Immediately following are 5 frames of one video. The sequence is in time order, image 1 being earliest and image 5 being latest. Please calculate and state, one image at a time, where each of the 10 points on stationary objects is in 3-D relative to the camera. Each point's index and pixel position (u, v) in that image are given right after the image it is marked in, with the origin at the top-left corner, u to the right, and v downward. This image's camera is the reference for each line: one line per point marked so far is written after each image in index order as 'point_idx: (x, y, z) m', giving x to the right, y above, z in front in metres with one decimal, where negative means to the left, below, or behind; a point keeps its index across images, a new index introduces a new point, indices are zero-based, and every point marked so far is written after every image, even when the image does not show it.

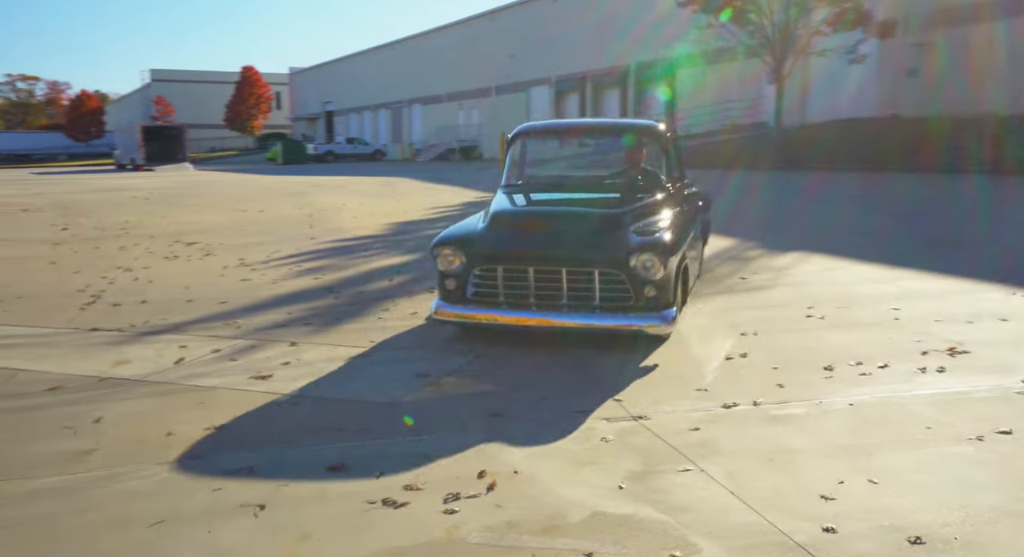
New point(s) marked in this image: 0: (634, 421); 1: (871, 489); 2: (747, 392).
0: (+0.6, -0.8, +4.4) m
1: (+1.4, -0.8, +3.2) m
2: (+1.4, -0.7, +4.8) m
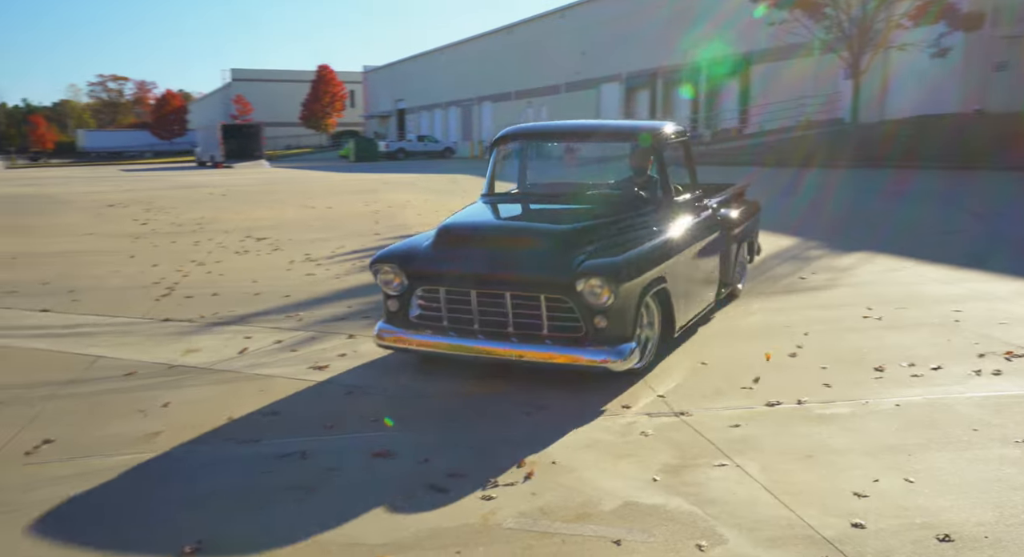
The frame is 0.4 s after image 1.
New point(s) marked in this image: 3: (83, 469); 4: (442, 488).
0: (+0.9, -0.8, +4.4) m
1: (+1.5, -0.8, +3.2) m
2: (+1.7, -0.7, +4.8) m
3: (-2.1, -1.0, +4.0) m
4: (-0.3, -0.9, +3.5) m
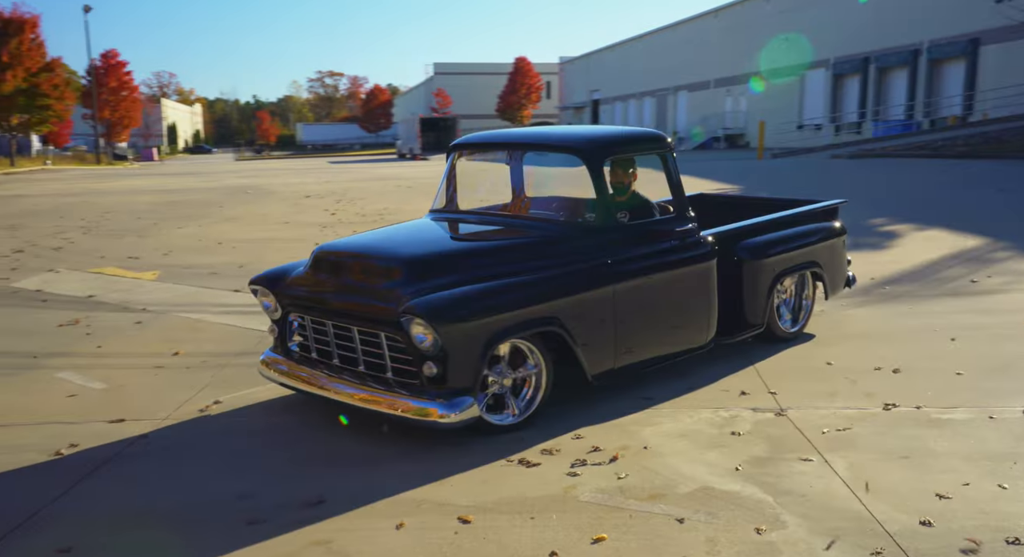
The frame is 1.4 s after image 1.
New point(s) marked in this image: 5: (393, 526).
0: (+1.4, -0.7, +4.4) m
1: (+1.8, -0.8, +3.1) m
2: (+2.3, -0.7, +4.7) m
3: (-1.6, -0.9, +4.7) m
4: (+0.1, -0.9, +3.8) m
5: (-0.5, -1.0, +3.2) m
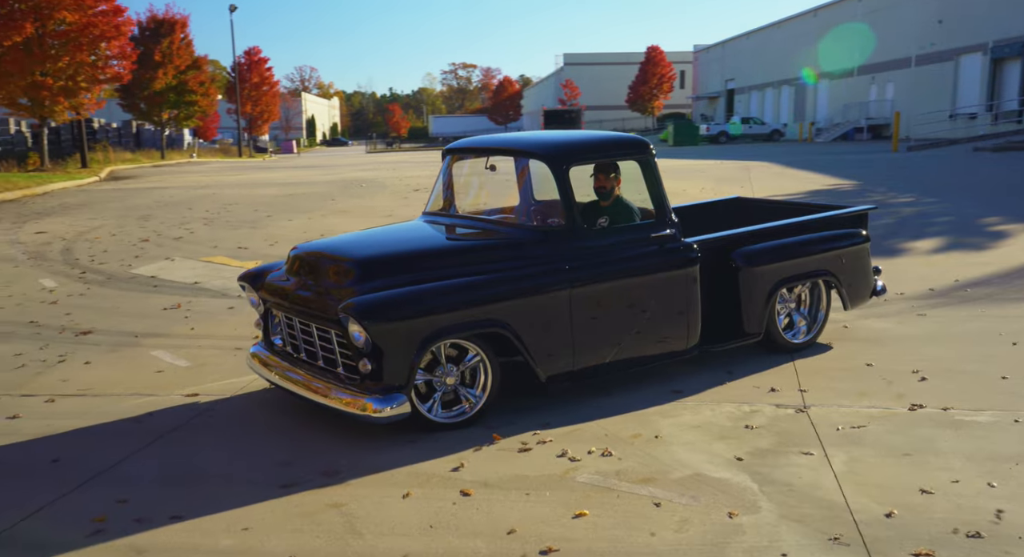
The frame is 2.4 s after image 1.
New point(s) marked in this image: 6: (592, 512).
0: (+1.6, -0.7, +4.5) m
1: (+1.8, -0.8, +3.1) m
2: (+2.5, -0.7, +4.6) m
3: (-1.4, -0.8, +5.1) m
4: (+0.1, -0.8, +4.0) m
5: (-0.5, -0.9, +3.5) m
6: (+0.3, -0.9, +3.2) m
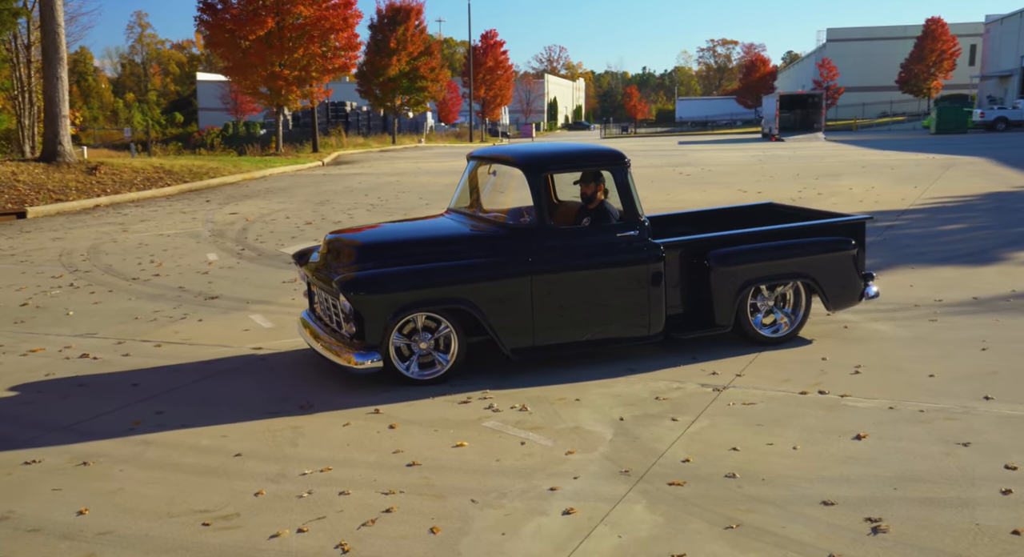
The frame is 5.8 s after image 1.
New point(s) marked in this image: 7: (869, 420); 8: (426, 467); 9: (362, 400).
0: (+1.3, -0.7, +5.1) m
1: (+1.2, -0.8, +3.7) m
2: (+2.2, -0.7, +5.1) m
3: (-1.5, -0.6, +6.3) m
4: (-0.2, -0.7, +5.0) m
5: (-0.9, -0.8, +4.5) m
6: (-0.2, -0.8, +4.1) m
7: (+1.9, -0.7, +4.3) m
8: (-0.4, -0.9, +3.8) m
9: (-0.9, -0.7, +5.1) m
